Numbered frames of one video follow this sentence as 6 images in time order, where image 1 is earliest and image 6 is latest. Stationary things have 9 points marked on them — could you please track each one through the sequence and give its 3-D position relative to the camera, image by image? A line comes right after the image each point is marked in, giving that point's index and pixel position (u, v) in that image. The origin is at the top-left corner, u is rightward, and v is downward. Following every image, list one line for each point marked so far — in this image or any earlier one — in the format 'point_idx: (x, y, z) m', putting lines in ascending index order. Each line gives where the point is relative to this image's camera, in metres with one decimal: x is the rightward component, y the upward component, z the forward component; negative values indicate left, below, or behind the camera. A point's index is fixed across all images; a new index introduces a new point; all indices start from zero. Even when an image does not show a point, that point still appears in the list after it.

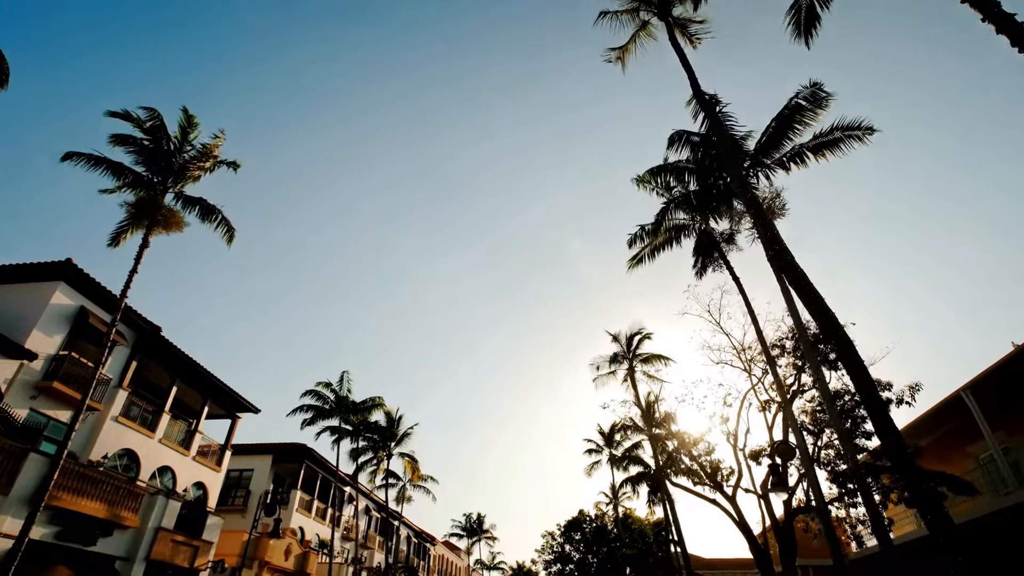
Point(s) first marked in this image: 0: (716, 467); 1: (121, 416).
0: (+6.8, -6.0, +17.2) m
1: (-14.6, -4.8, +19.1) m
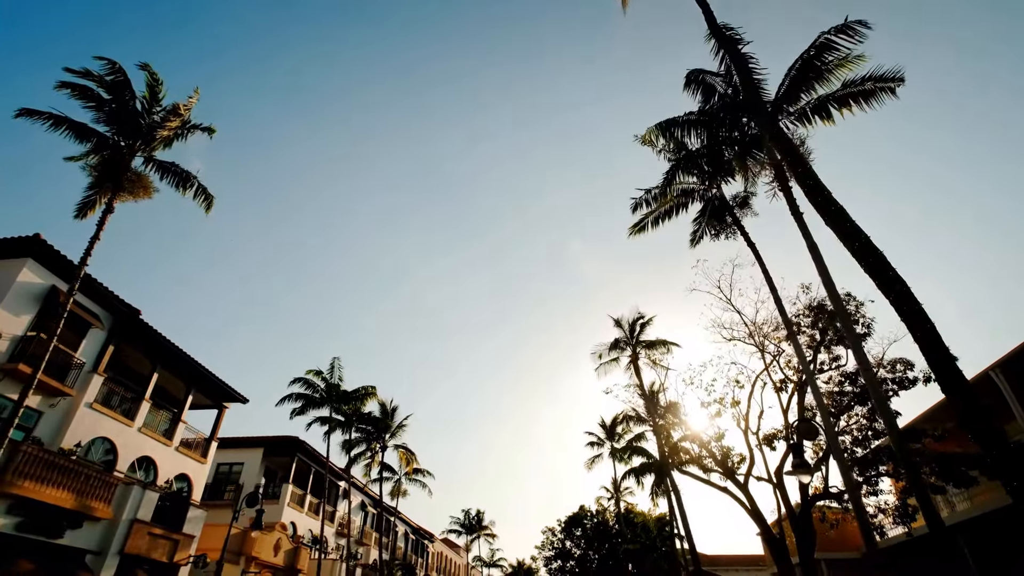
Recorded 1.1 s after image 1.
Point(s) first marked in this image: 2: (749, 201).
0: (+6.8, -5.3, +16.2) m
1: (-14.7, -4.0, +18.0) m
2: (+5.8, +2.2, +12.5) m
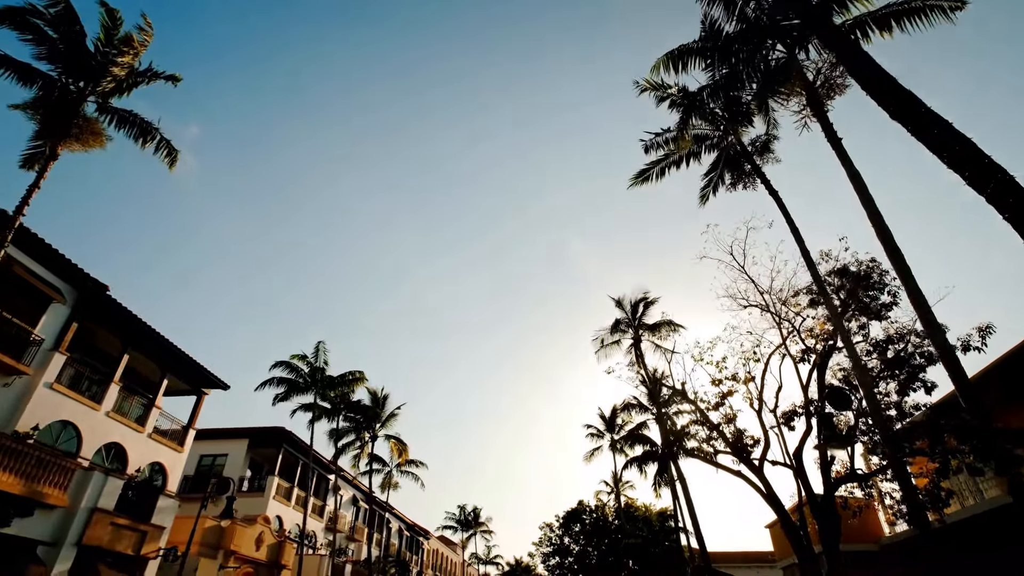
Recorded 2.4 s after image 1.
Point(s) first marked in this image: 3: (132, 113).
0: (+6.6, -4.3, +14.9) m
1: (-14.9, -3.1, +16.7) m
2: (+5.6, +3.1, +11.2) m
3: (-9.6, +4.4, +12.9) m
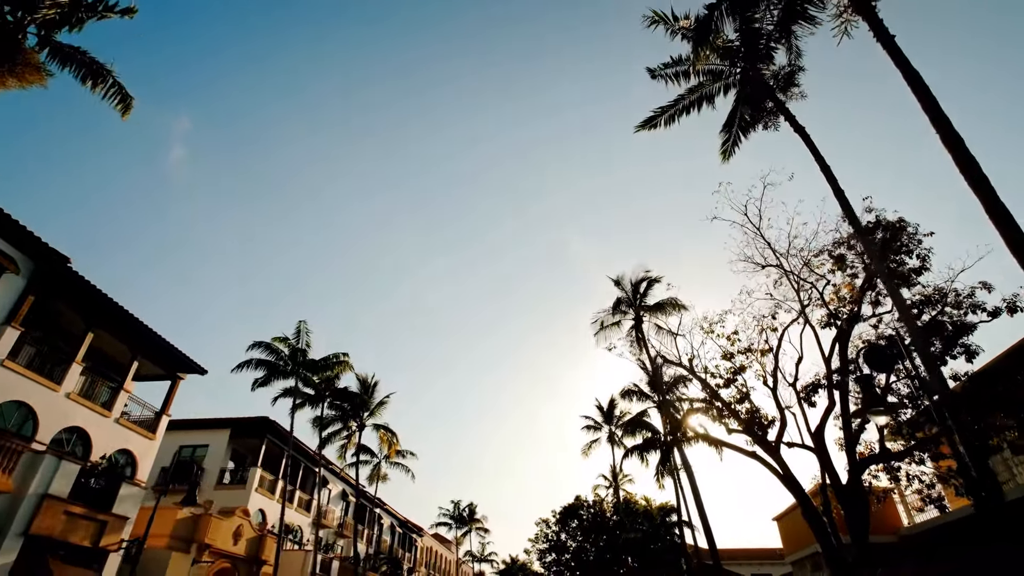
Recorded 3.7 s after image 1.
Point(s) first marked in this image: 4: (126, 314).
0: (+6.4, -3.4, +13.7) m
1: (-15.1, -2.2, +15.3) m
2: (+5.4, +4.0, +10.0) m
3: (-9.7, +5.3, +11.5) m
4: (-14.4, -1.0, +19.0) m
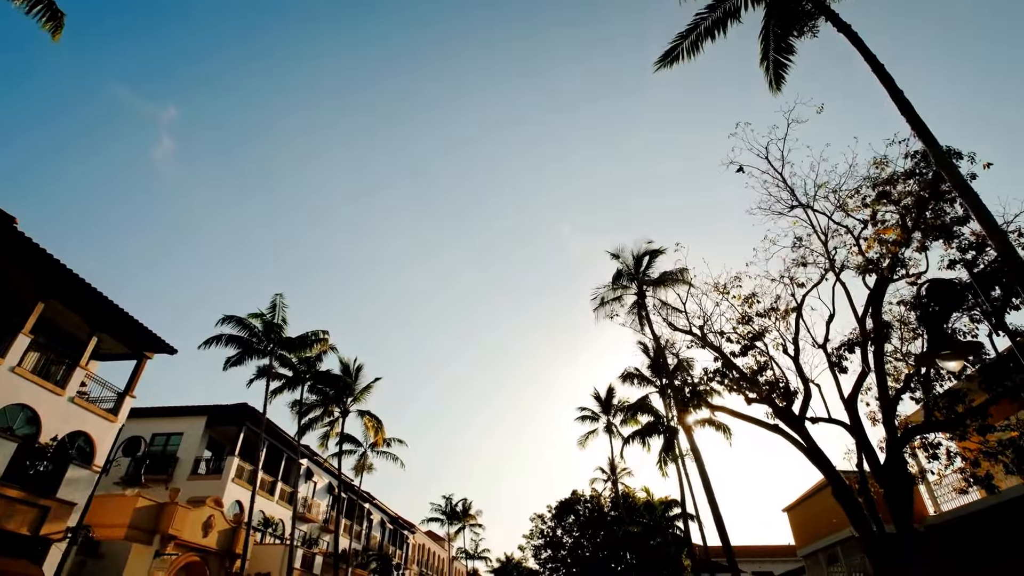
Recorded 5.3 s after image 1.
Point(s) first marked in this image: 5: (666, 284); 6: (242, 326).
0: (+6.1, -2.4, +12.2) m
1: (-15.4, -1.0, +13.7) m
2: (+5.3, +5.1, +8.5) m
3: (-9.9, +6.4, +10.0) m
4: (-14.7, +0.2, +17.4) m
5: (+5.8, +0.1, +19.0) m
6: (-10.0, -1.4, +19.0) m
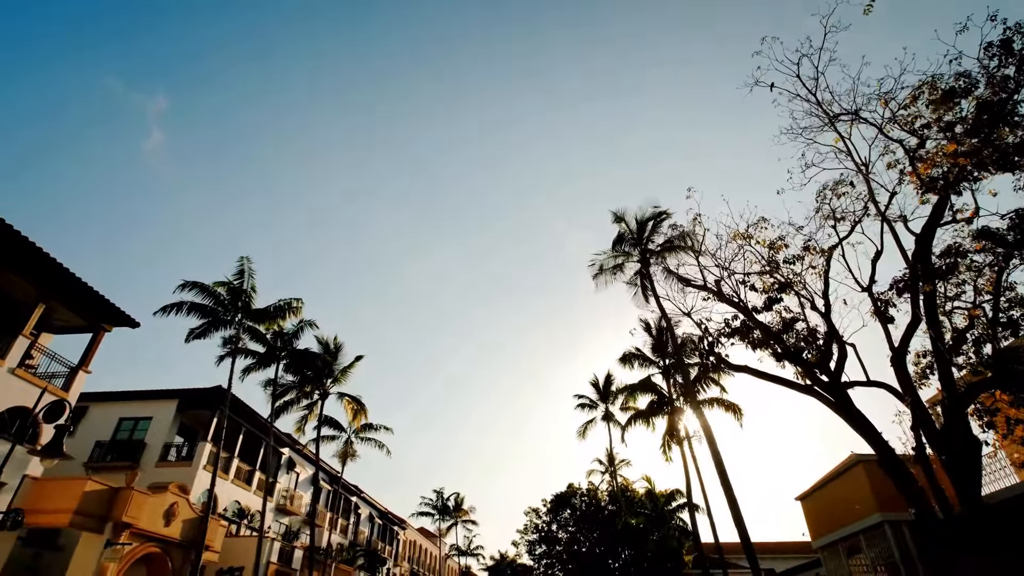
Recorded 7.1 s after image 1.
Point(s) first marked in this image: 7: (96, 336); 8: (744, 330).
0: (+5.9, -1.2, +10.6) m
1: (-15.6, +0.2, +12.0) m
2: (+5.1, +6.2, +6.8) m
3: (-10.1, +7.6, +8.2) m
4: (-14.9, +1.4, +15.6) m
5: (+5.5, +1.3, +17.3) m
6: (-10.3, -0.2, +17.2) m
7: (-15.5, -1.8, +19.0) m
8: (+4.8, -0.9, +10.6) m
